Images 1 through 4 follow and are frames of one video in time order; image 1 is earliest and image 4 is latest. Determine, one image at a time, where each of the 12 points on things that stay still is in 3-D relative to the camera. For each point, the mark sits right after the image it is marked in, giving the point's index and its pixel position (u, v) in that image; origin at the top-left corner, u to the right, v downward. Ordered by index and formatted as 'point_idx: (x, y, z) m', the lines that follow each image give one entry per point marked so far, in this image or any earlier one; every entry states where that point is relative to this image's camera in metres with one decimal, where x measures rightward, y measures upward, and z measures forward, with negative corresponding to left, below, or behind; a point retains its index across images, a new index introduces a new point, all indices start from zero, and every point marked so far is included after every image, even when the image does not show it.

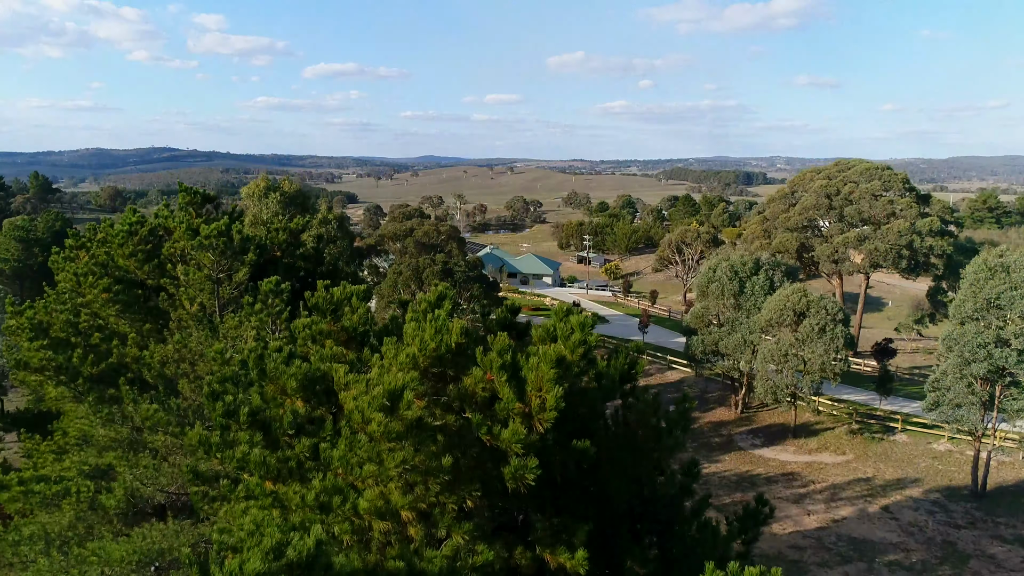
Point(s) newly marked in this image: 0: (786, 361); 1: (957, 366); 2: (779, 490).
0: (+7.4, -2.0, +19.6) m
1: (+9.8, -1.7, +16.1) m
2: (+6.4, -4.8, +17.4) m
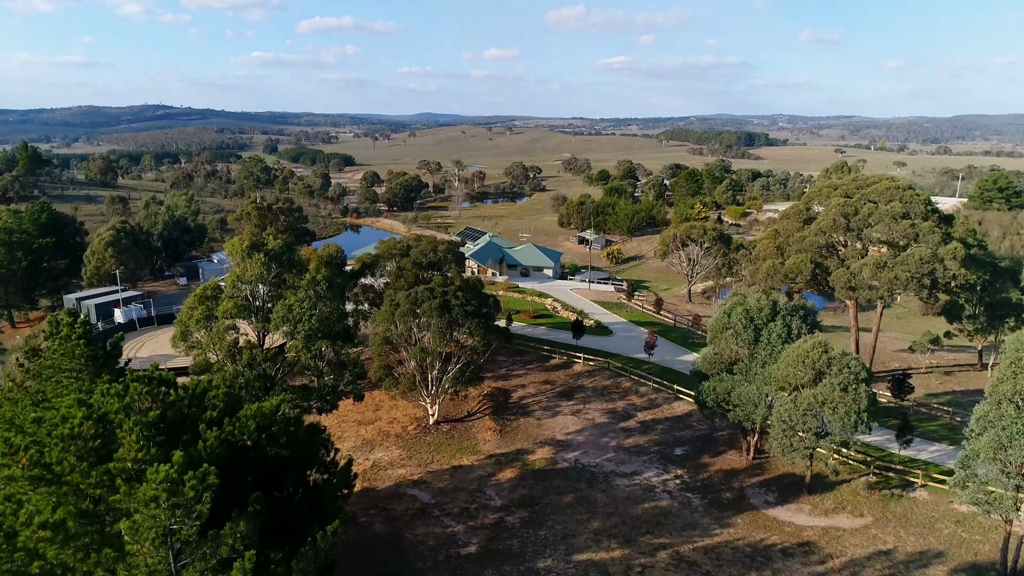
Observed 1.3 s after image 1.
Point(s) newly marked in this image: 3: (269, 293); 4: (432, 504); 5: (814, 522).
0: (+7.5, -3.4, +18.5) m
1: (+9.9, -3.3, +15.0) m
2: (+6.5, -6.4, +16.5) m
3: (-5.9, -0.1, +17.5) m
4: (-2.2, -5.9, +19.7) m
5: (+7.7, -6.0, +18.6) m
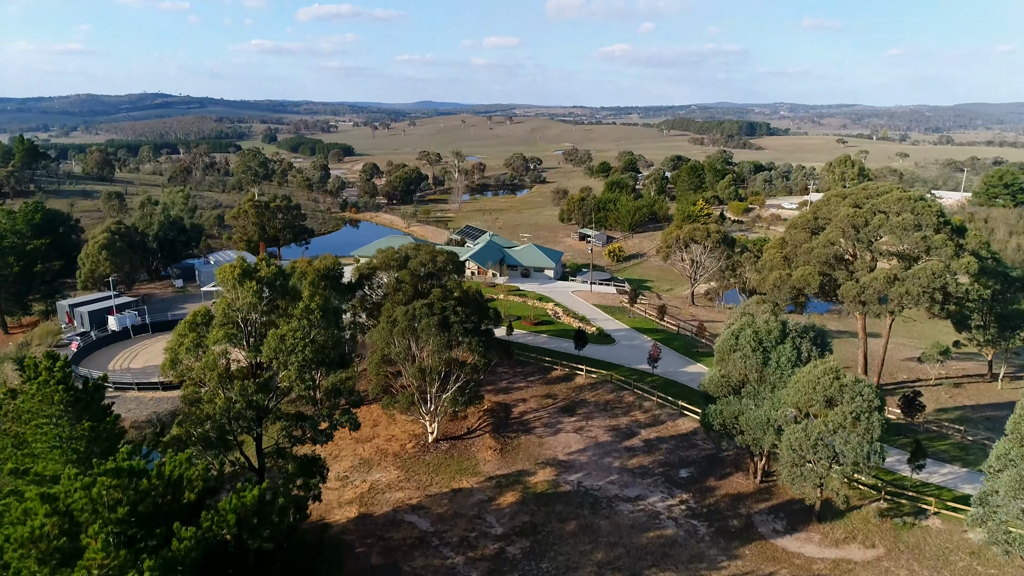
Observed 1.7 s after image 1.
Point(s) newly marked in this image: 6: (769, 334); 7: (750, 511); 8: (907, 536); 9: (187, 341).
0: (+7.5, -4.0, +18.0) m
1: (+9.9, -4.0, +14.4) m
2: (+6.5, -7.0, +16.0) m
3: (-5.8, -0.7, +16.9) m
4: (-2.1, -6.4, +19.2) m
5: (+7.7, -6.6, +18.0) m
6: (+7.0, -1.3, +19.9) m
7: (+6.6, -6.1, +20.0) m
8: (+10.1, -6.3, +18.6) m
9: (-7.4, -1.2, +16.5) m
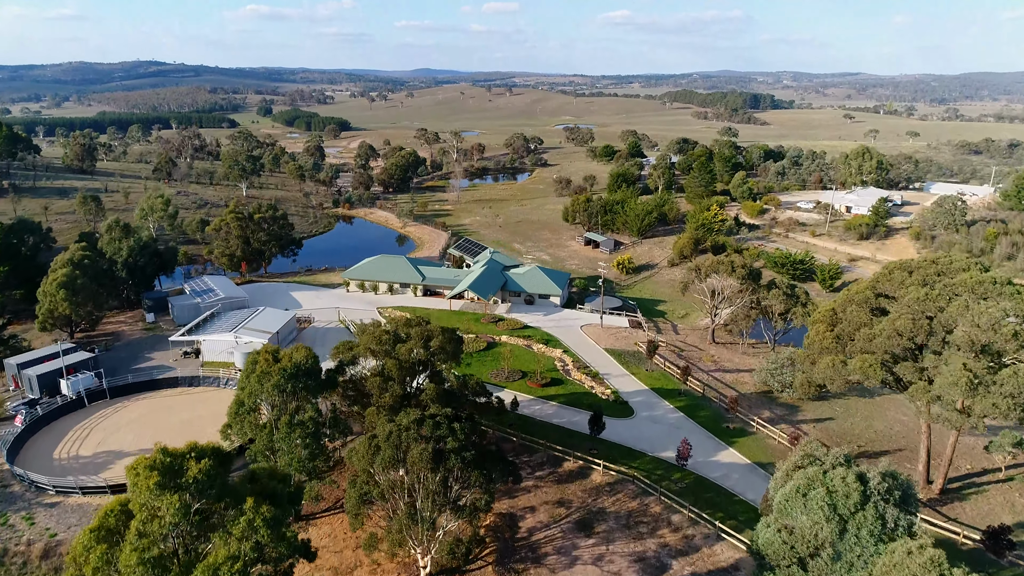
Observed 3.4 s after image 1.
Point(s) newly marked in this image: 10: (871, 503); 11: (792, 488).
0: (+7.7, -7.3, +14.0) m
1: (+10.2, -7.4, +10.5) m
2: (+6.7, -10.4, +12.2) m
3: (-5.6, -4.1, +12.8) m
4: (-1.9, -9.7, +15.4) m
5: (+8.0, -9.9, +14.2) m
6: (+7.2, -4.5, +15.8) m
7: (+6.8, -9.3, +16.2) m
8: (+10.3, -9.6, +14.8) m
9: (-7.2, -4.6, +12.5) m
10: (+7.8, -4.6, +15.8) m
11: (+6.3, -4.5, +16.5) m
